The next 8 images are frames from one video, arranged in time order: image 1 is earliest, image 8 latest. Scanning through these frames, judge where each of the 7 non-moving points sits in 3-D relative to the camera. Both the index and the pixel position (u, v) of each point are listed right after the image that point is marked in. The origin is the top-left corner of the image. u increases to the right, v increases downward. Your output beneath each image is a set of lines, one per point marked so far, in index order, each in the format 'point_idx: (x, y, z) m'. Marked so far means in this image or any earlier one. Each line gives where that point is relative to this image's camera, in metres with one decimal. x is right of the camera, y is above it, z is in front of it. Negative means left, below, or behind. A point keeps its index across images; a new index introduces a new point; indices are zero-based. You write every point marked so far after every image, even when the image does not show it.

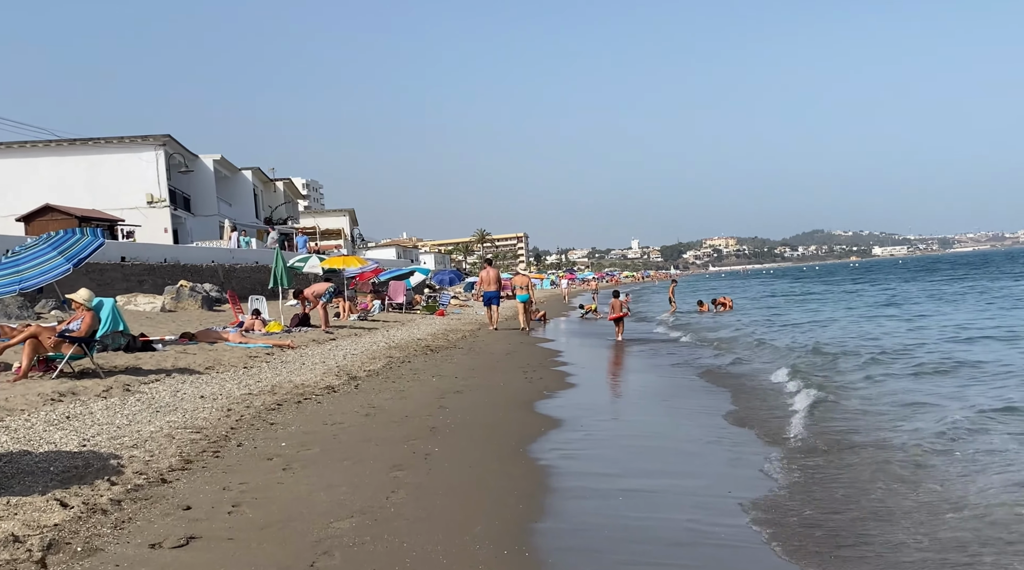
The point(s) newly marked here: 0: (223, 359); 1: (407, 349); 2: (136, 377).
0: (-4.3, -1.1, +14.9) m
1: (-1.9, -1.2, +18.4) m
2: (-4.6, -1.1, +12.1) m
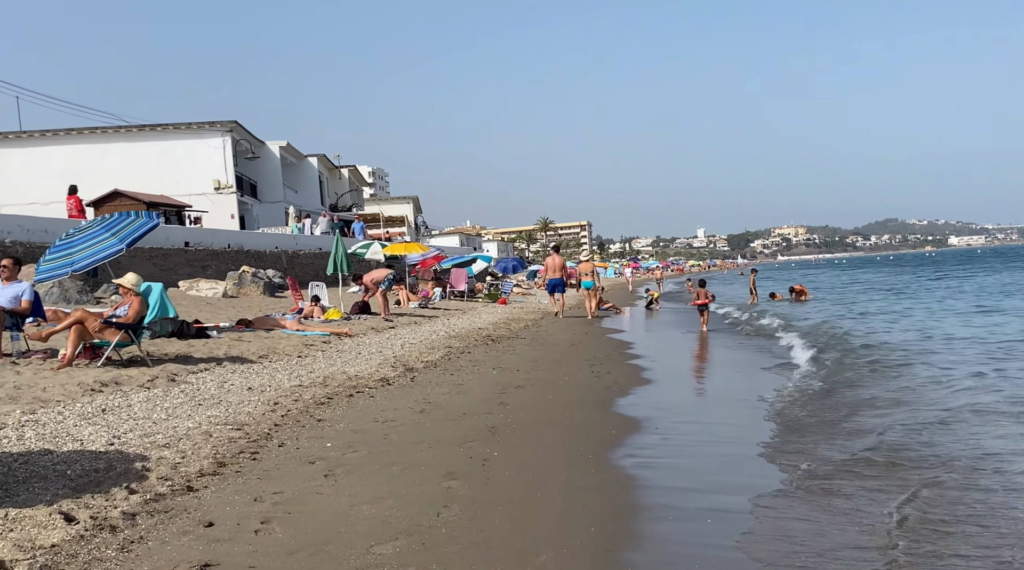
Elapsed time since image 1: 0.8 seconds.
0: (-3.4, -0.9, +14.3) m
1: (-0.8, -1.0, +17.7) m
2: (-3.8, -0.9, +11.6) m
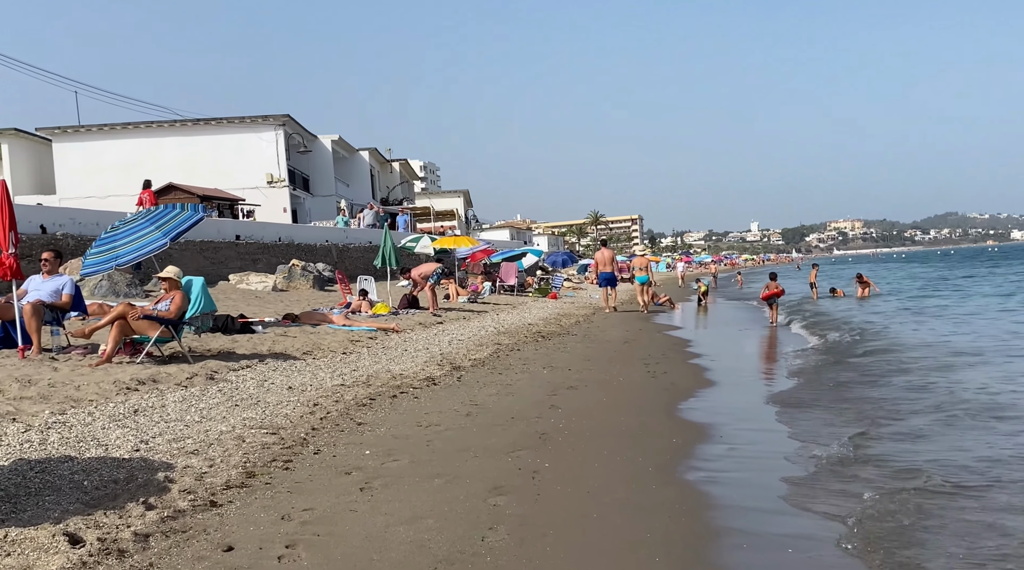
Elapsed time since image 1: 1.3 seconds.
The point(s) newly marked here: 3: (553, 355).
0: (-2.6, -0.8, +13.9) m
1: (+0.1, -0.9, +17.2) m
2: (-3.2, -0.9, +11.2) m
3: (+0.6, -1.0, +14.1) m
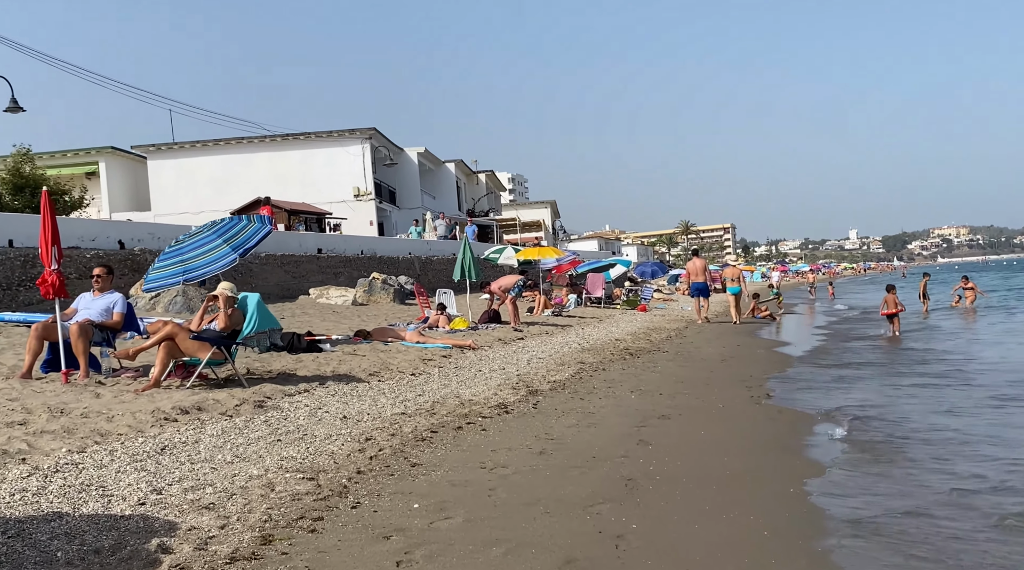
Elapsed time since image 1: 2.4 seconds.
0: (-1.6, -1.0, +12.9) m
1: (+1.5, -1.1, +15.9) m
2: (-2.4, -1.1, +10.3) m
3: (+1.7, -1.2, +12.8) m
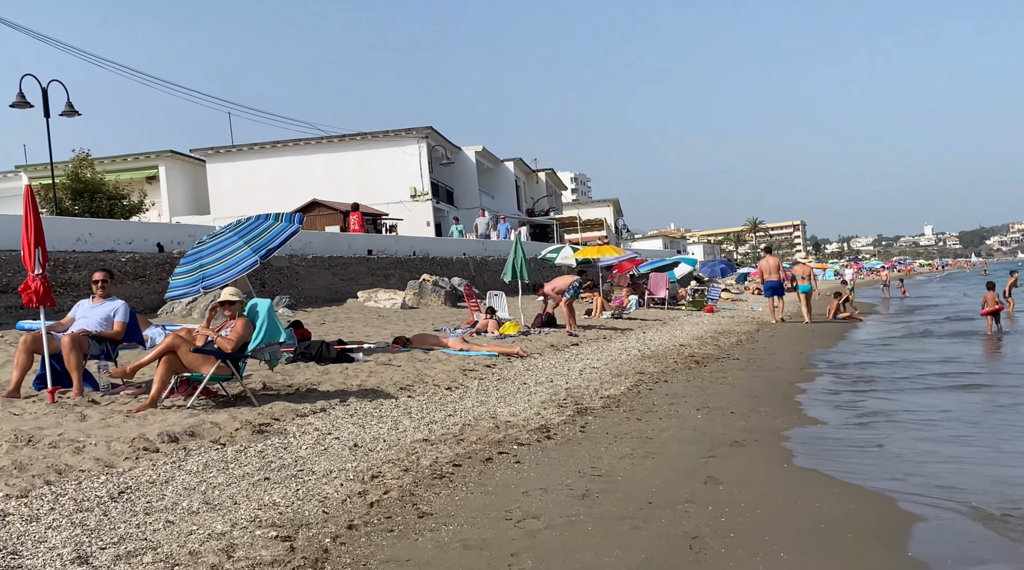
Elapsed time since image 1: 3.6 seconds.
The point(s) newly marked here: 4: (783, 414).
0: (-1.0, -1.1, +11.6) m
1: (+2.2, -1.1, +14.4) m
2: (-2.0, -1.1, +9.0) m
3: (+2.2, -1.2, +11.3) m
4: (+2.6, -1.2, +9.7) m
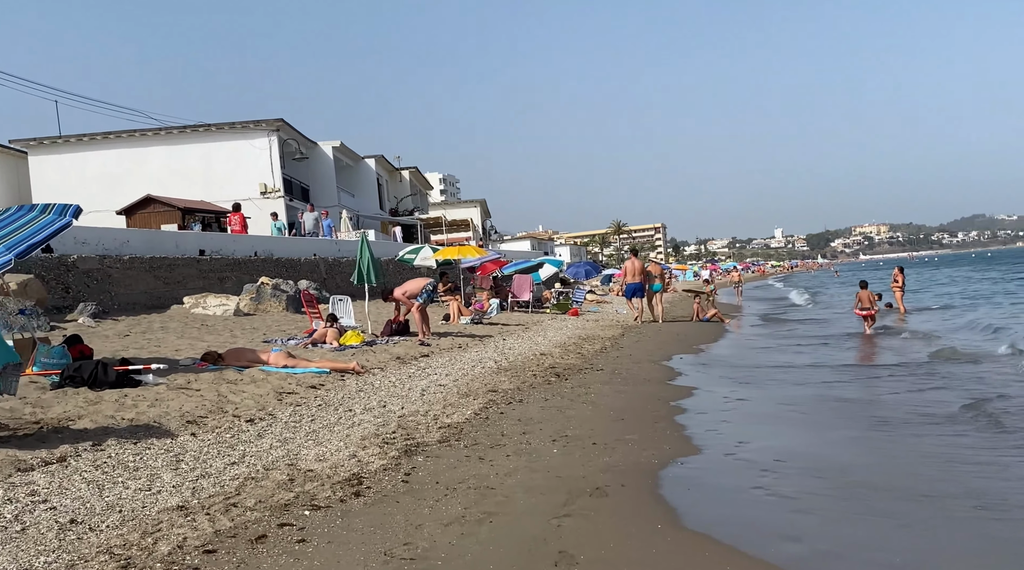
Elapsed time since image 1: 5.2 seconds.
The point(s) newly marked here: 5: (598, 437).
0: (-2.7, -1.1, +9.5) m
1: (+0.2, -1.1, +12.7) m
2: (-3.3, -1.2, +6.8) m
3: (+0.6, -1.2, +9.6) m
4: (+1.2, -1.2, +8.1) m
5: (+0.7, -1.2, +8.2) m
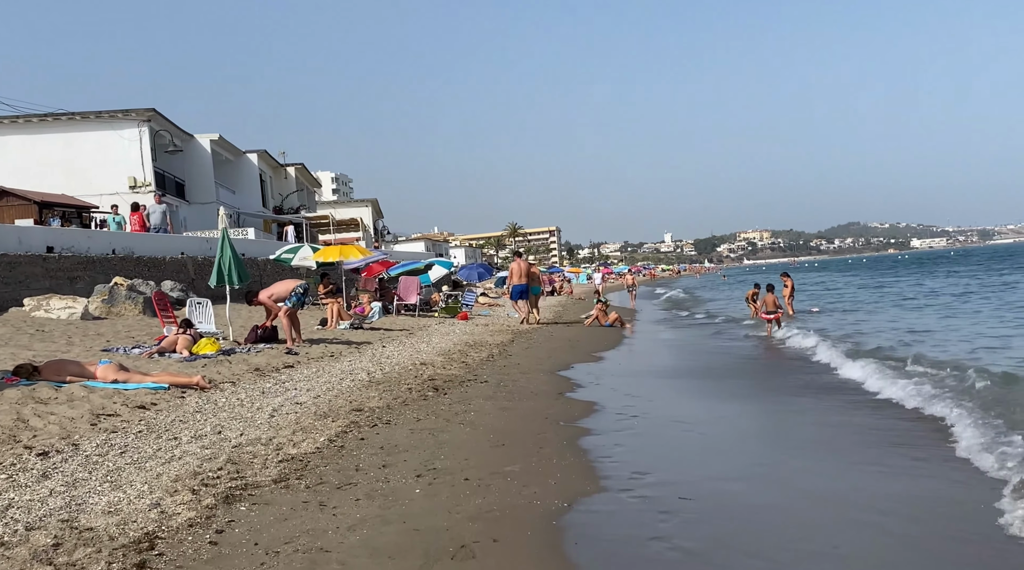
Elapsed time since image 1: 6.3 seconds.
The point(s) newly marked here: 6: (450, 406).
0: (-3.8, -1.1, +7.8) m
1: (-1.3, -1.2, +11.3) m
2: (-4.1, -1.2, +5.0) m
3: (-0.6, -1.3, +8.3) m
4: (+0.2, -1.3, +6.8) m
5: (-0.3, -1.3, +6.9) m
6: (-0.6, -1.2, +10.0) m
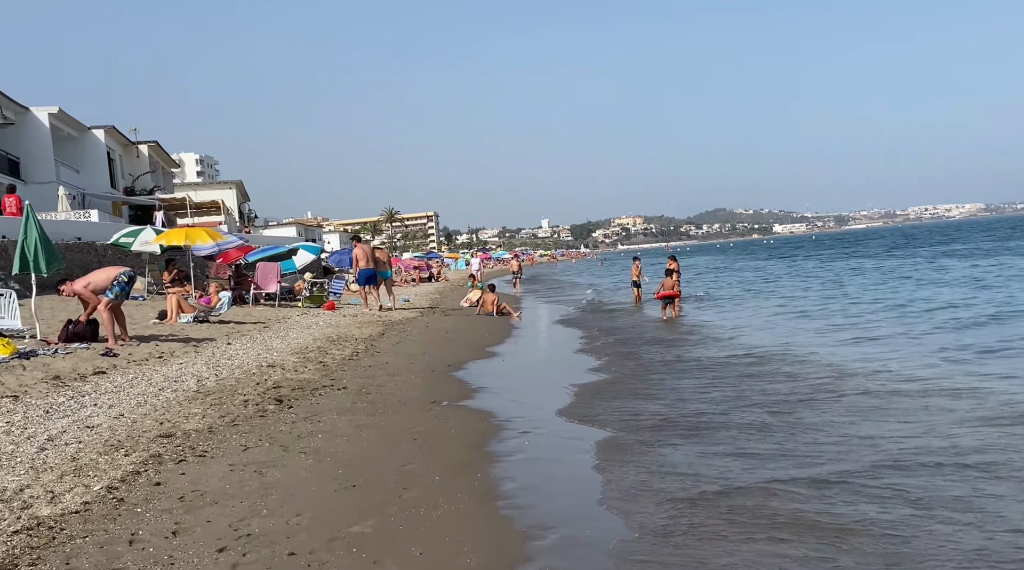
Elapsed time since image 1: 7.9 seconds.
0: (-4.6, -1.1, +5.3) m
1: (-2.6, -1.1, +9.1) m
2: (-4.6, -1.1, +2.6) m
3: (-1.5, -1.2, +6.2) m
4: (-0.5, -1.2, +4.8) m
5: (-1.0, -1.2, +4.9) m
6: (-1.8, -1.1, +8.0) m
